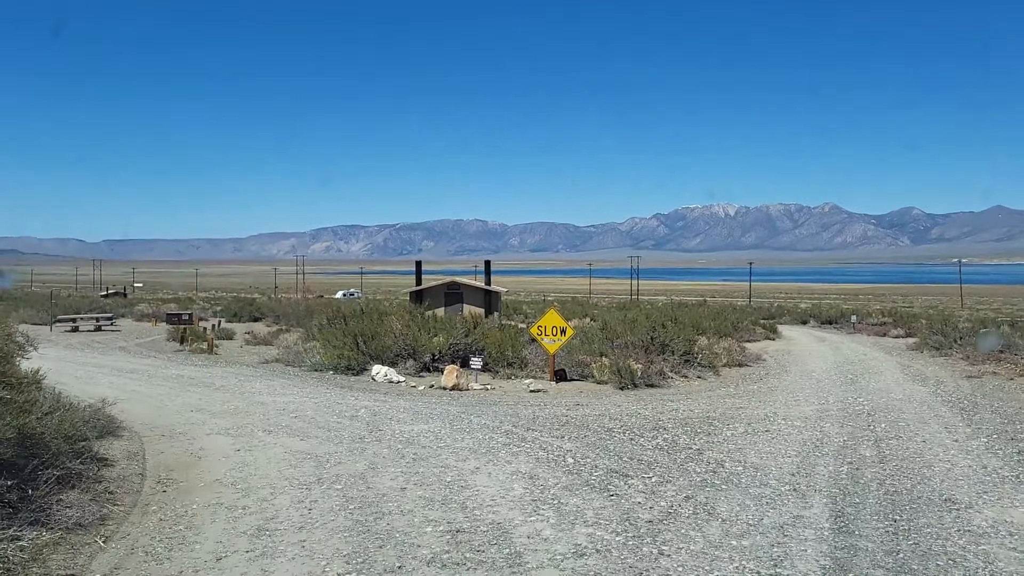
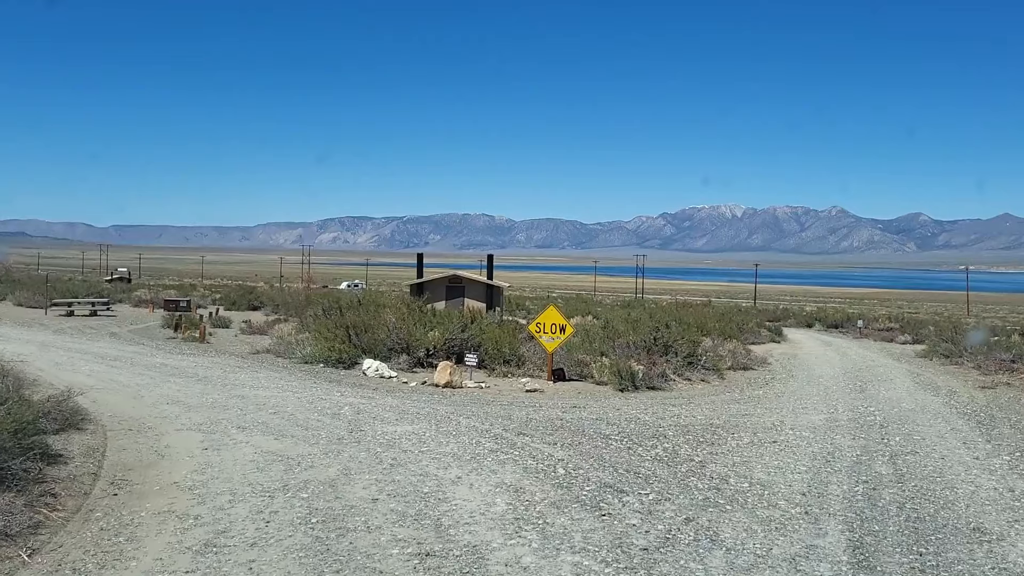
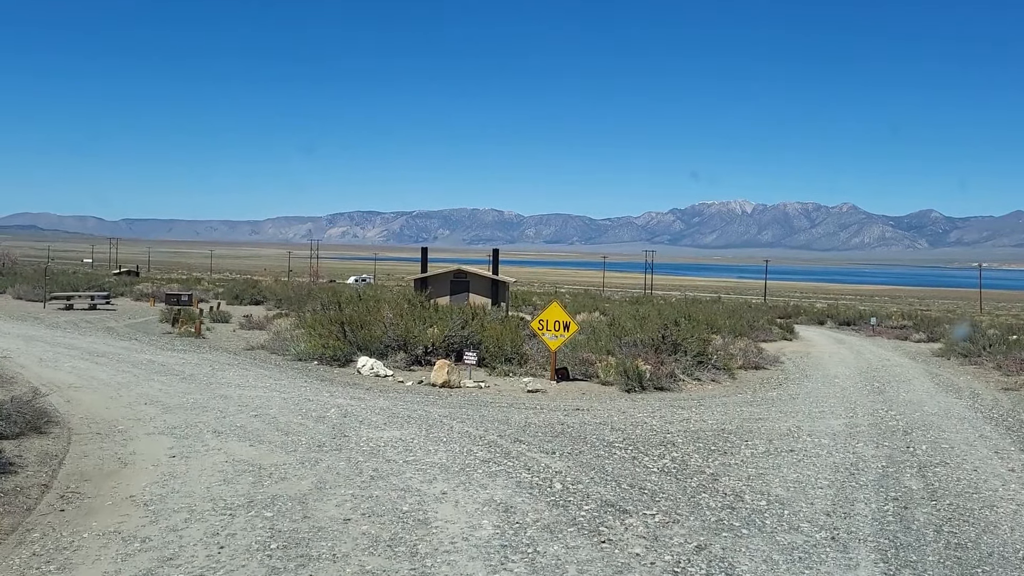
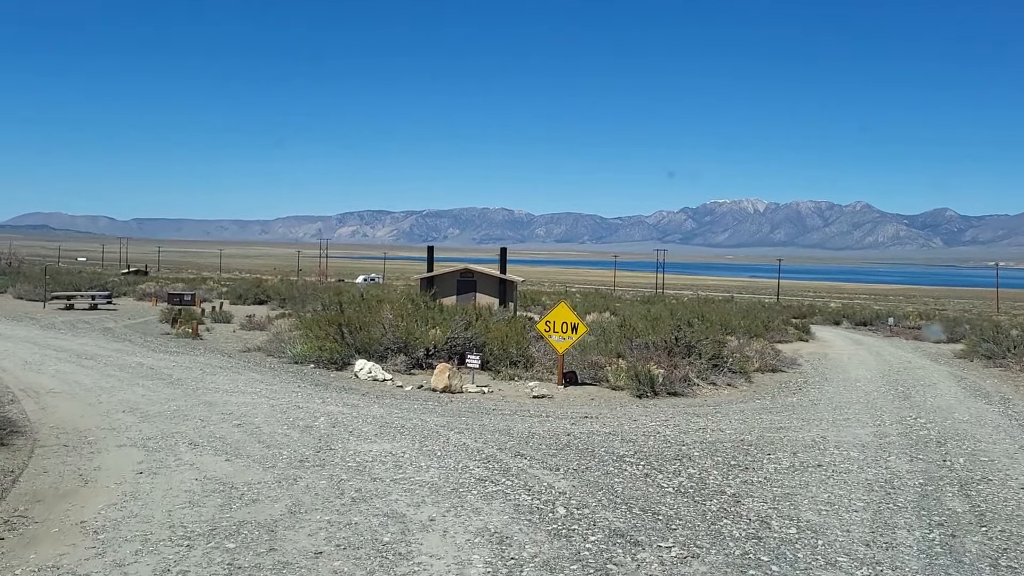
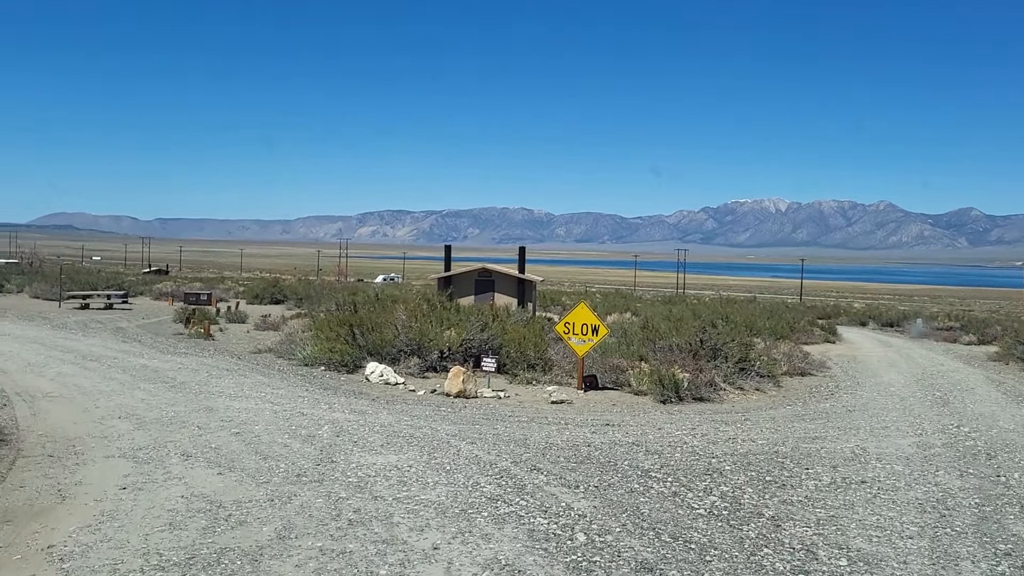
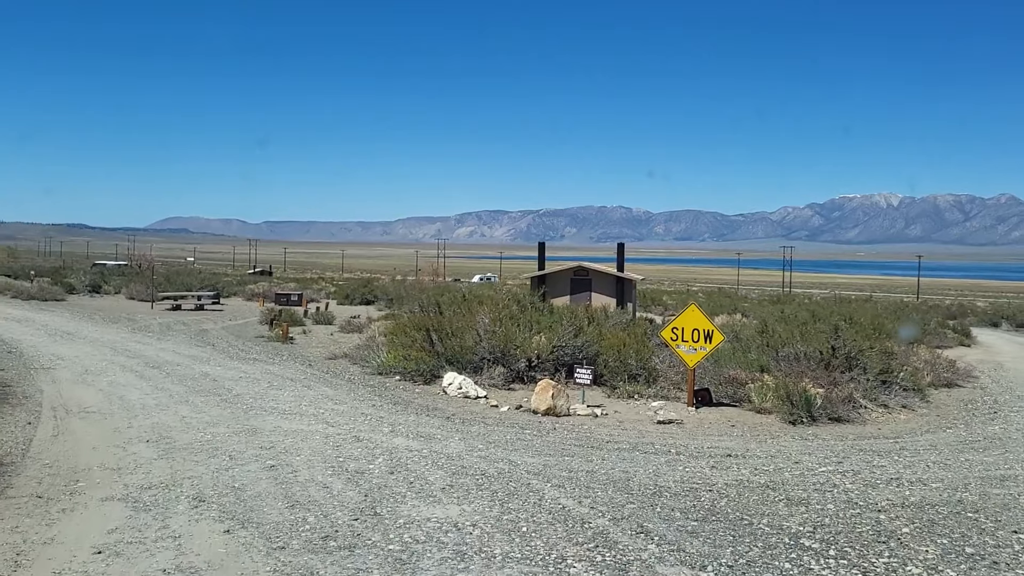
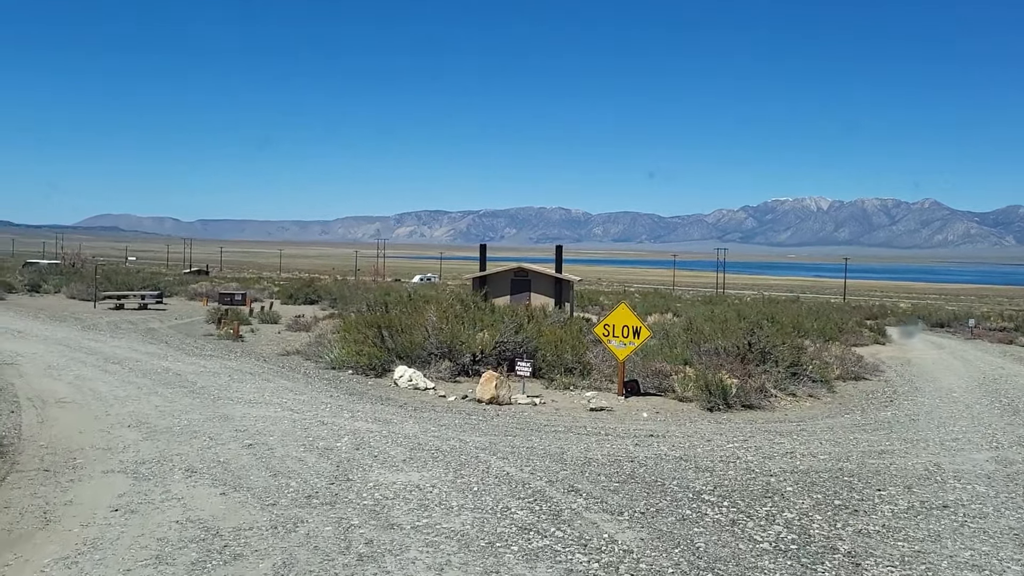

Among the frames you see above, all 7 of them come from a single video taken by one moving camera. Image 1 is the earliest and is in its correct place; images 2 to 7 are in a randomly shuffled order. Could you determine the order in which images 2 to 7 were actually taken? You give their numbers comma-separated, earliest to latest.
2, 3, 4, 5, 7, 6
